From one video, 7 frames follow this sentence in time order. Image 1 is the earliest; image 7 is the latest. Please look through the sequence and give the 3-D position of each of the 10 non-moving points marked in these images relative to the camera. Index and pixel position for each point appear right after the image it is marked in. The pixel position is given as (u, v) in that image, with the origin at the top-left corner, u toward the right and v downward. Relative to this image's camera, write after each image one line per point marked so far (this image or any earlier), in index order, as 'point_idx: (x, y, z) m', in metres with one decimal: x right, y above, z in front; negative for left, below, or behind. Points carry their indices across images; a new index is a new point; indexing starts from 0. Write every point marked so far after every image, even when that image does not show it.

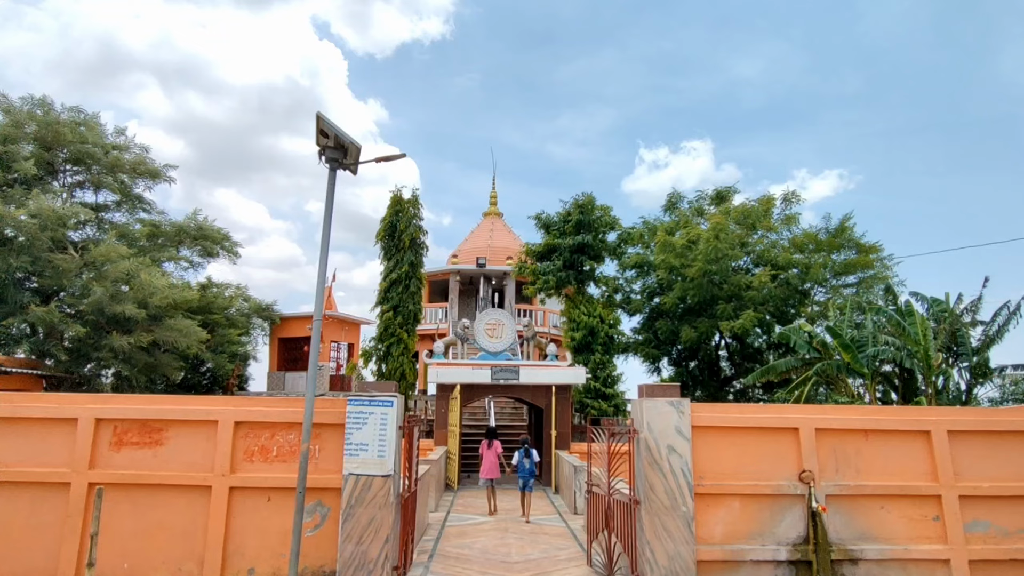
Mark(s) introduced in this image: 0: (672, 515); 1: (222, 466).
0: (+1.4, -2.1, +5.6) m
1: (-2.7, -1.7, +5.7) m
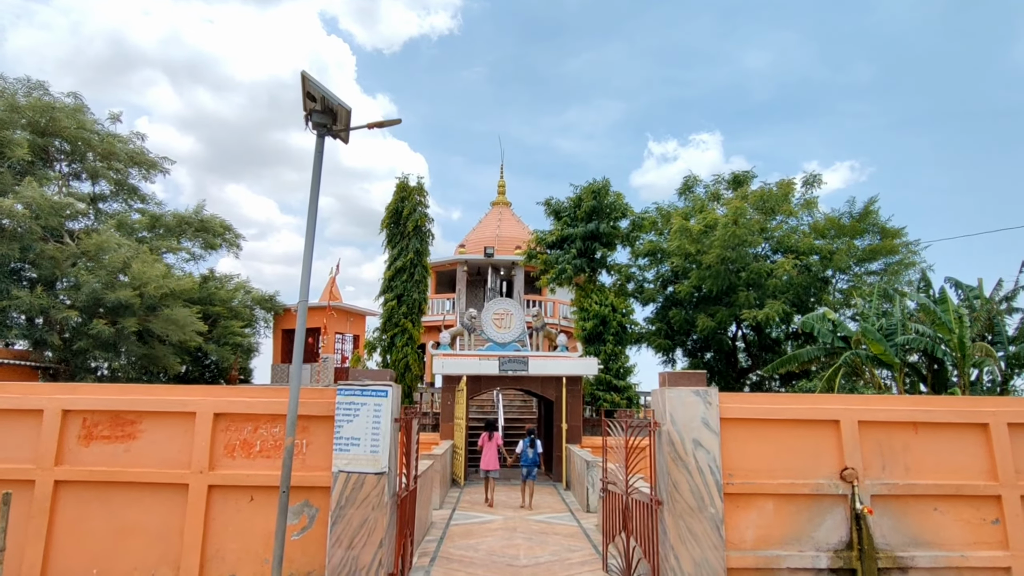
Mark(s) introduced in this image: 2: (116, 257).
0: (+1.5, -1.9, +5.0) m
1: (-2.6, -1.5, +5.2) m
2: (-9.2, +0.7, +14.2) m
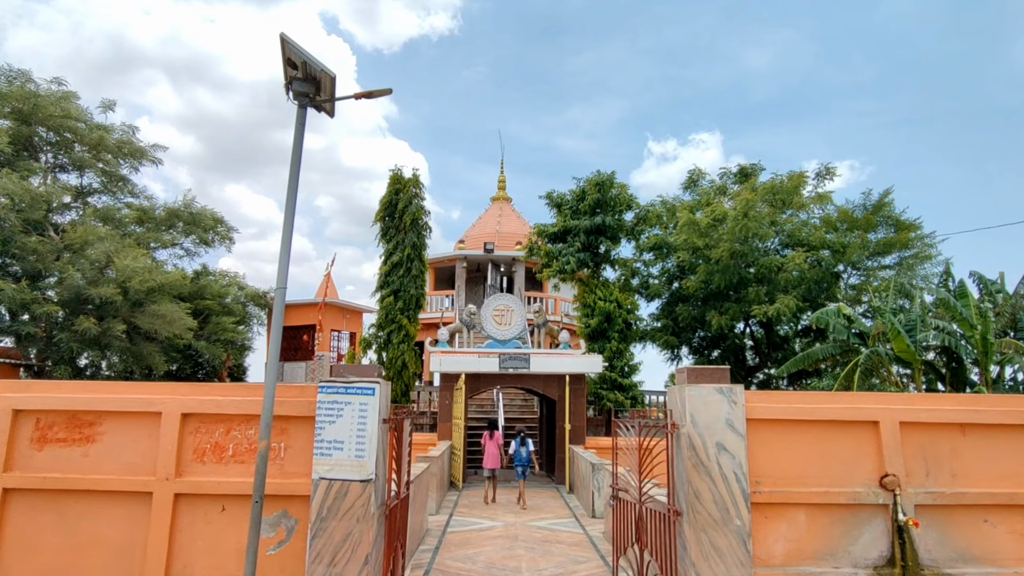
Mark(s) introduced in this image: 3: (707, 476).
0: (+1.5, -1.7, +4.4) m
1: (-2.6, -1.4, +4.7) m
2: (-9.1, +0.8, +13.7) m
3: (+1.4, -1.4, +4.5) m
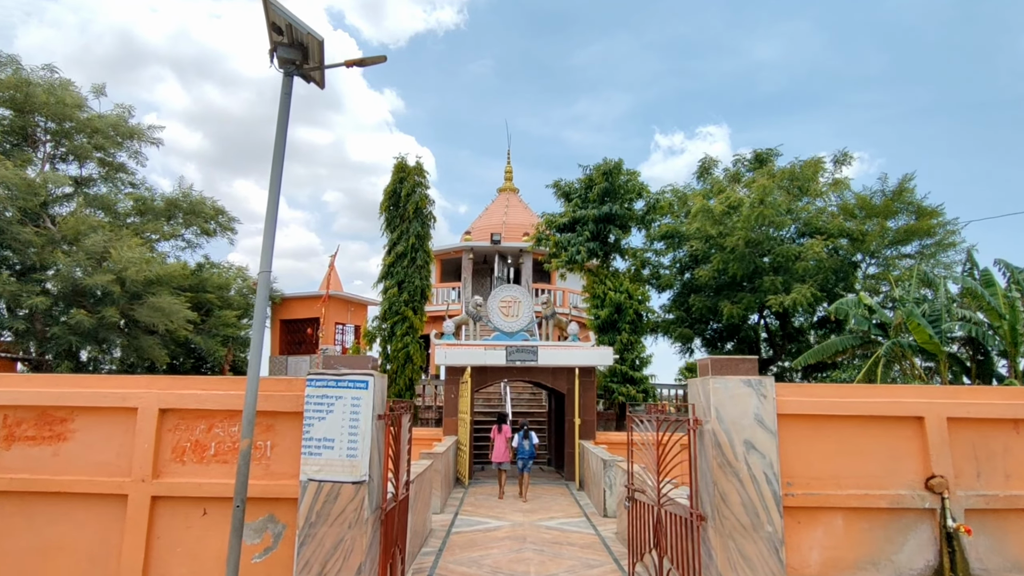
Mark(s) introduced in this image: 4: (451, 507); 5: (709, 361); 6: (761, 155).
0: (+1.6, -1.6, +4.0) m
1: (-2.6, -1.3, +4.3) m
2: (-9.0, +1.0, +13.4) m
3: (+1.5, -1.2, +4.1) m
4: (-0.9, -3.2, +9.1) m
5: (+1.4, -0.5, +4.3) m
6: (+6.4, +3.5, +16.0) m
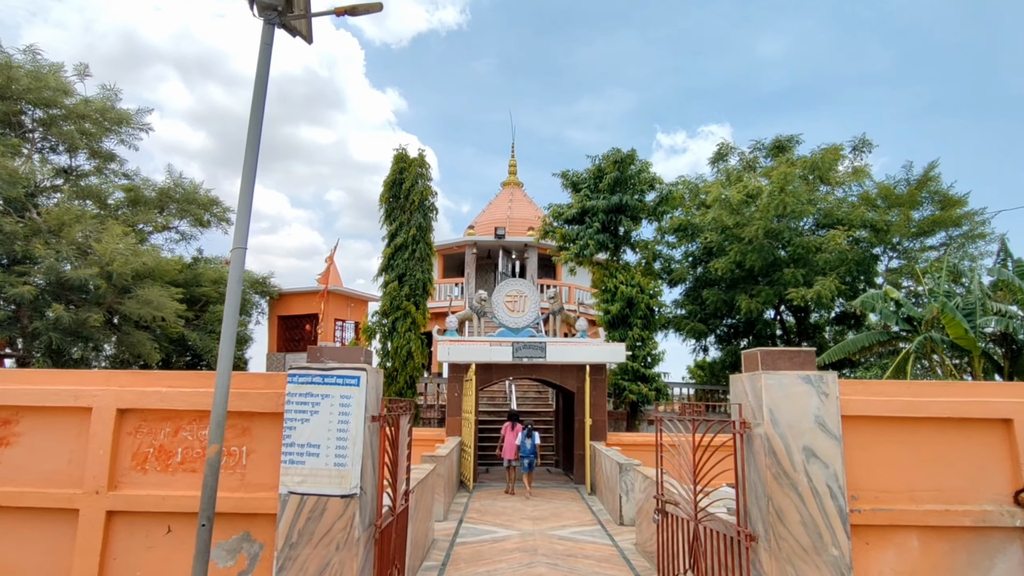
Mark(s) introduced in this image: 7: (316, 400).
0: (+1.7, -1.5, +3.4) m
1: (-2.5, -1.1, +3.7) m
2: (-8.9, +1.1, +12.8) m
3: (+1.6, -1.1, +3.4) m
4: (-0.8, -3.1, +8.5) m
5: (+1.5, -0.4, +3.7) m
6: (+6.6, +3.6, +15.3) m
7: (-1.1, -0.6, +3.6) m
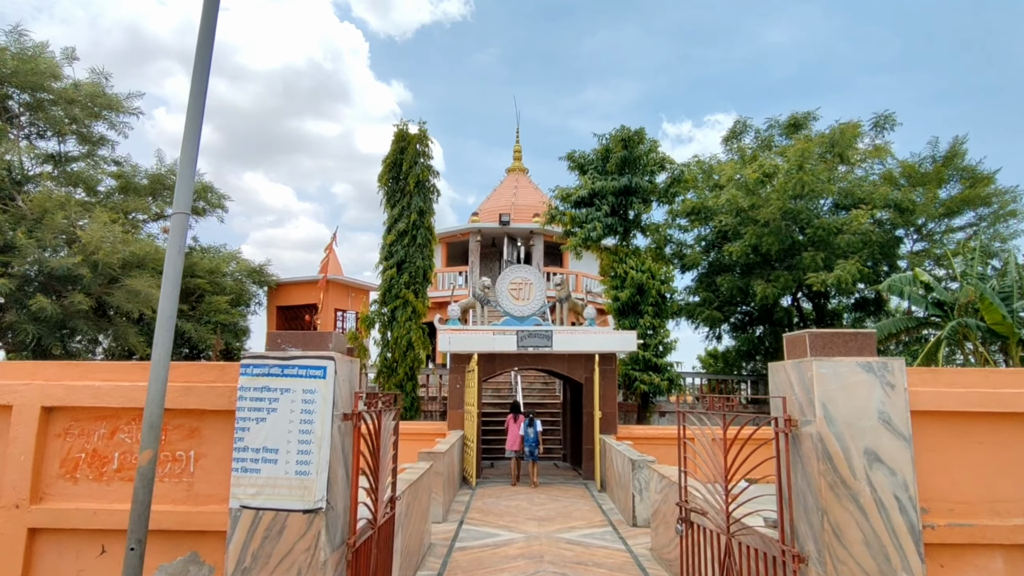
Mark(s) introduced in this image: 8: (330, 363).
0: (+1.7, -1.4, +2.8) m
1: (-2.5, -1.0, +3.1) m
2: (-8.8, +1.3, +12.2) m
3: (+1.6, -1.0, +2.8) m
4: (-0.7, -2.9, +7.9) m
5: (+1.5, -0.2, +3.1) m
6: (+6.6, +4.0, +14.6) m
7: (-1.1, -0.5, +3.0) m
8: (-0.9, -0.4, +3.0) m
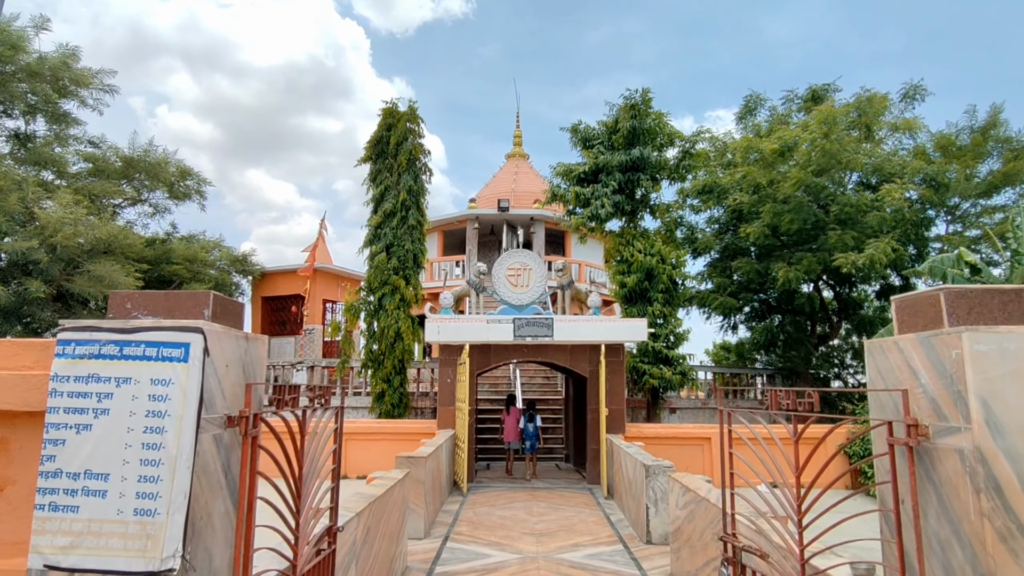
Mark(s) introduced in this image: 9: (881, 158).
0: (+1.6, -1.1, +1.7) m
1: (-2.6, -0.8, +2.0) m
2: (-8.8, +1.6, +11.1) m
3: (+1.5, -0.8, +1.7) m
4: (-0.8, -2.7, +6.8) m
5: (+1.4, 0.0, +2.0) m
6: (+6.6, +4.3, +13.4) m
7: (-1.2, -0.3, +1.9) m
8: (-1.0, -0.1, +1.9) m
9: (+7.1, +2.5, +12.0) m
